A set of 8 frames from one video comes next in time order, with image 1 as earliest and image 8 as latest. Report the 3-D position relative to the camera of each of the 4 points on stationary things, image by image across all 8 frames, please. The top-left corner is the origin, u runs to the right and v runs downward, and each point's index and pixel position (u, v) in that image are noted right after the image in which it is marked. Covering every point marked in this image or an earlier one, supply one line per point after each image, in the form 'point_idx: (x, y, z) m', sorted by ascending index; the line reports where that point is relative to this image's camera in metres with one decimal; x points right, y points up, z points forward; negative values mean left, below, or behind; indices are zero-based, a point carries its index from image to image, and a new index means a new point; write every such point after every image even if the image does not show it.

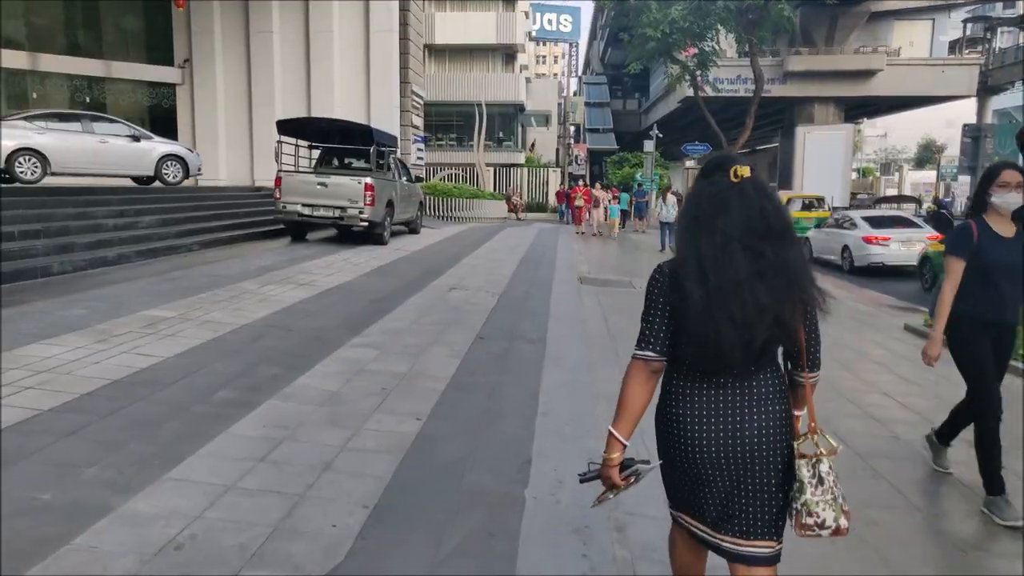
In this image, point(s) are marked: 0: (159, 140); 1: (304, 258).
0: (-8.0, +3.3, +17.1) m
1: (-3.2, +0.5, +11.6) m
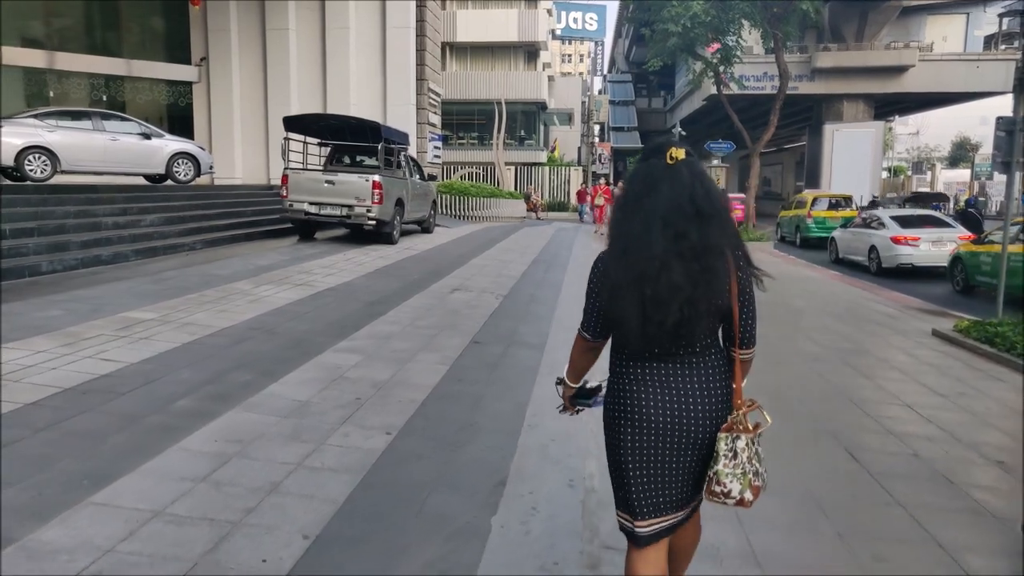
0: (-7.7, +3.4, +17.0) m
1: (-3.1, +0.5, +11.4) m
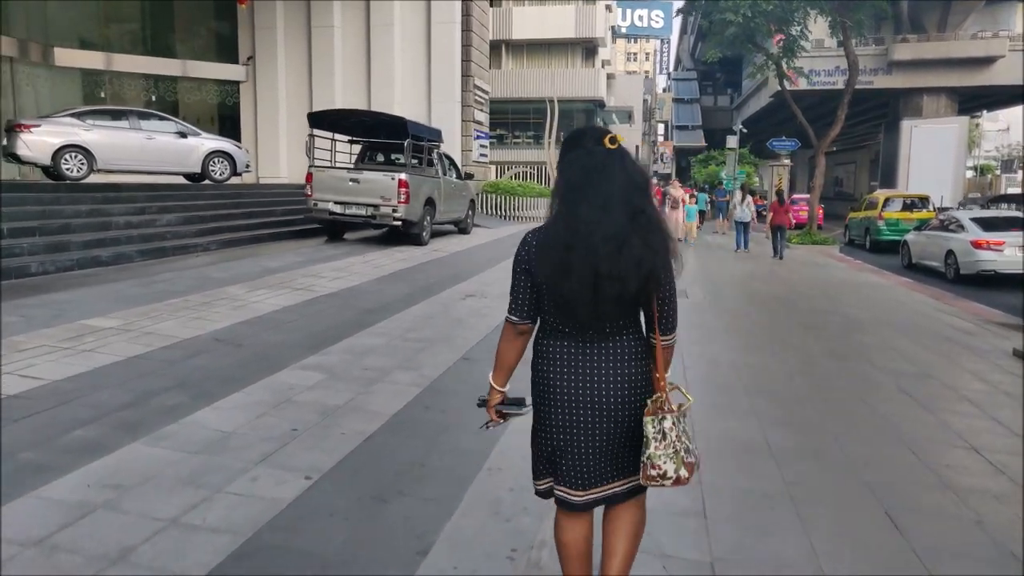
0: (-6.8, +3.3, +16.8) m
1: (-2.7, +0.4, +10.8) m
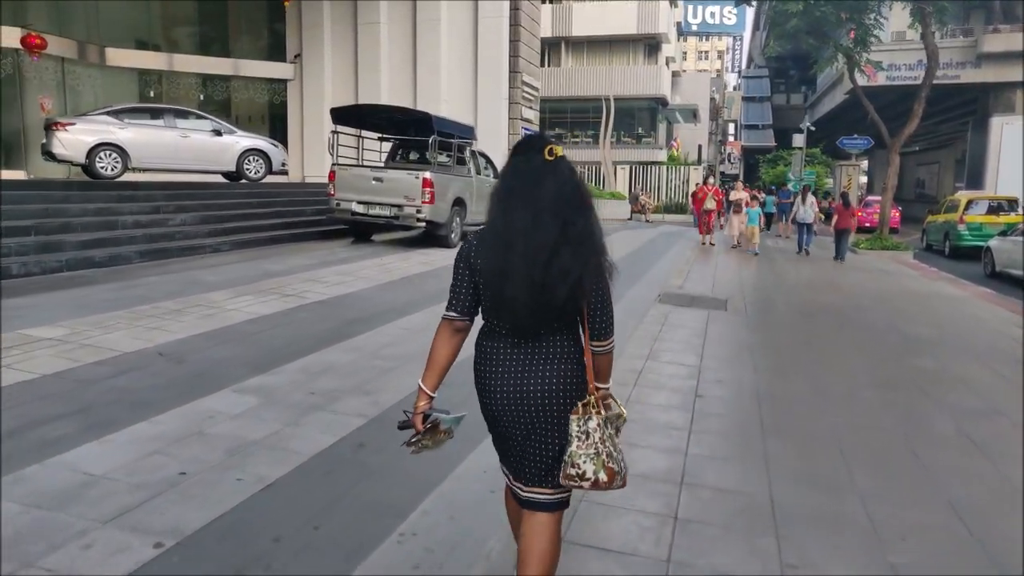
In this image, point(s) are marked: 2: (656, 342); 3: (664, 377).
0: (-5.9, +3.3, +16.6) m
1: (-2.3, +0.4, +10.3) m
2: (+1.4, -0.5, +7.3) m
3: (+1.2, -0.7, +6.0) m
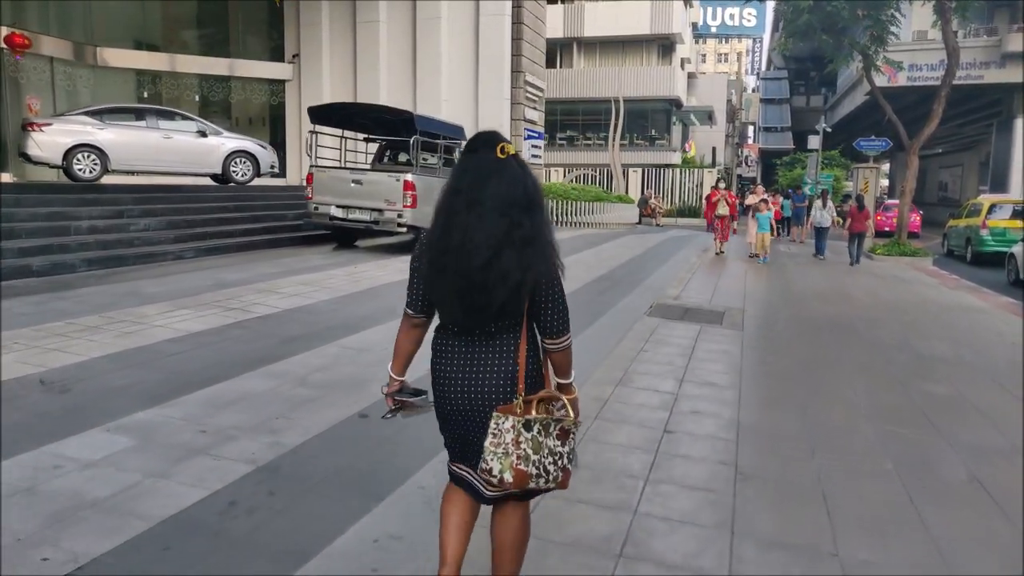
0: (-5.9, +3.2, +16.0) m
1: (-2.6, +0.2, +9.6) m
2: (+1.0, -0.6, +6.5) m
3: (+0.8, -0.8, +5.3) m
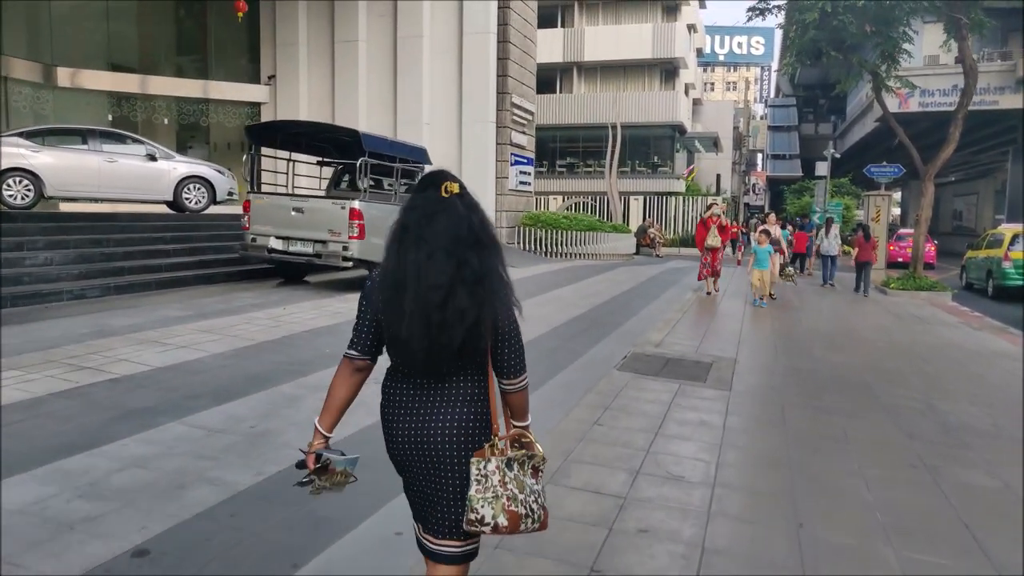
0: (-6.4, +2.5, +14.8) m
1: (-3.1, -0.3, +8.3) m
2: (+0.5, -1.0, +5.1) m
3: (+0.2, -1.2, +3.9) m
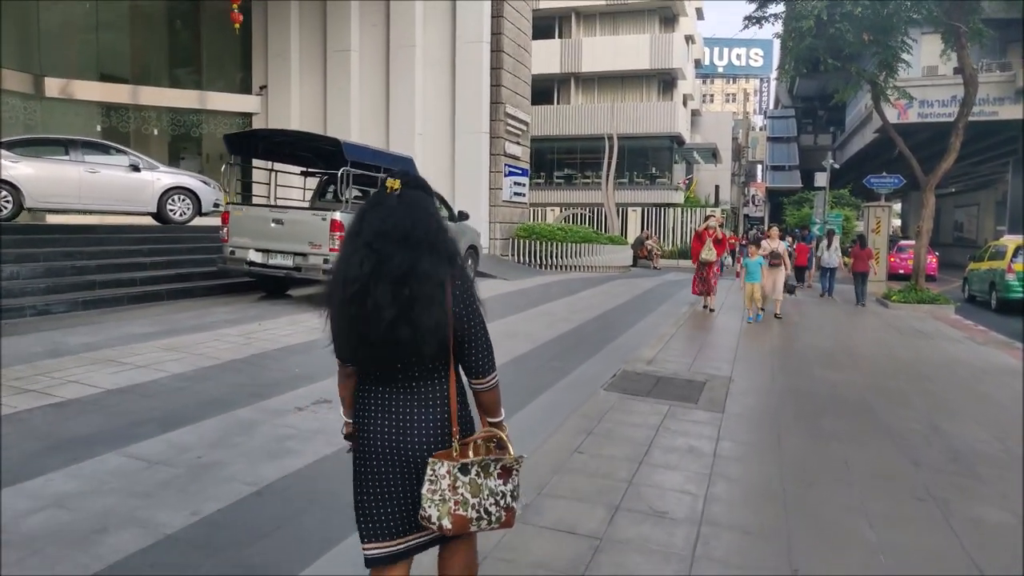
0: (-6.5, +2.2, +14.5) m
1: (-3.3, -0.4, +7.9) m
2: (+0.3, -1.1, +4.7) m
3: (+0.1, -1.3, +3.5) m
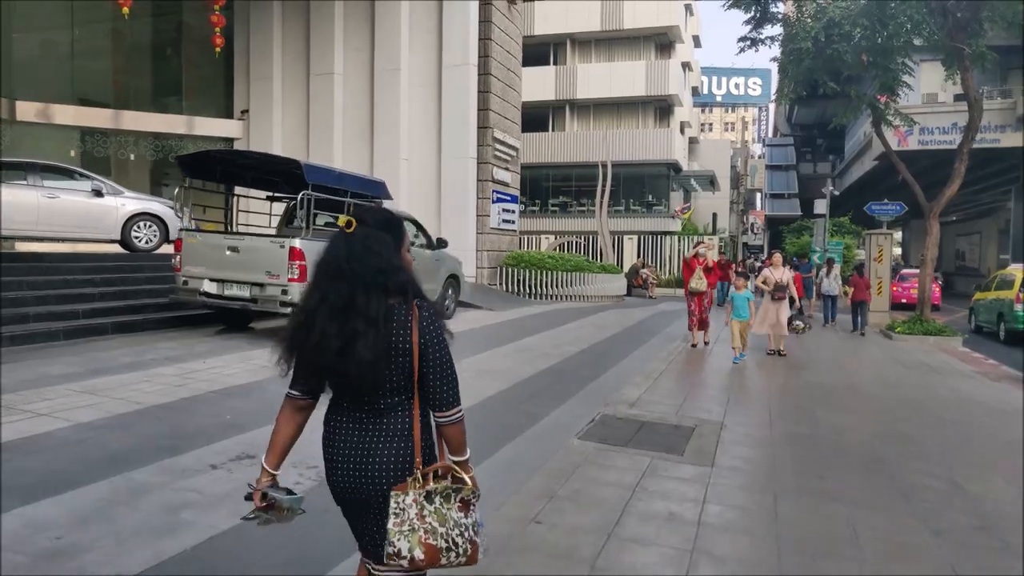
0: (-6.8, +1.7, +13.8) m
1: (-3.6, -0.7, +7.1) m
2: (0.0, -1.3, +3.9) m
3: (-0.2, -1.4, +2.7) m
